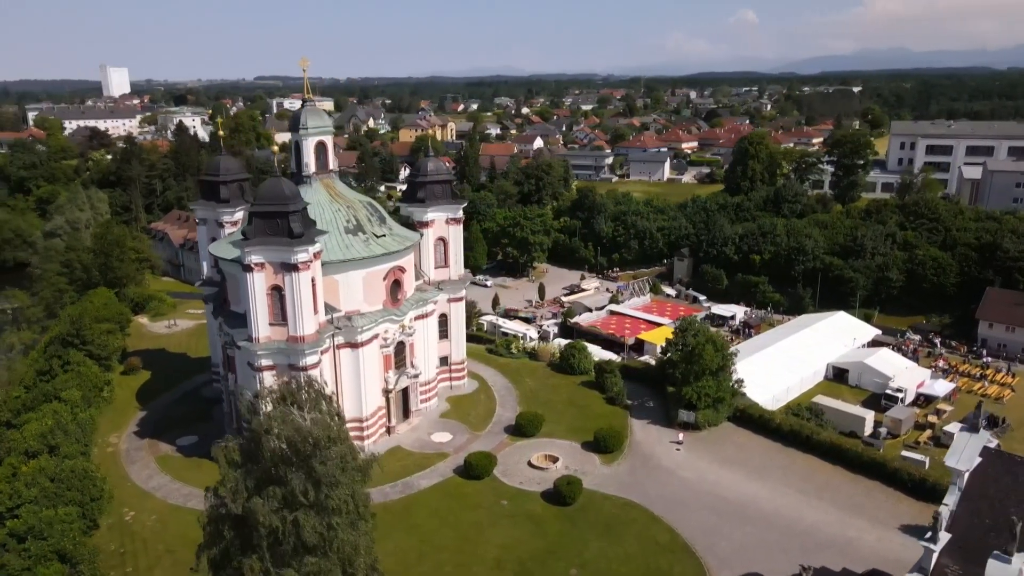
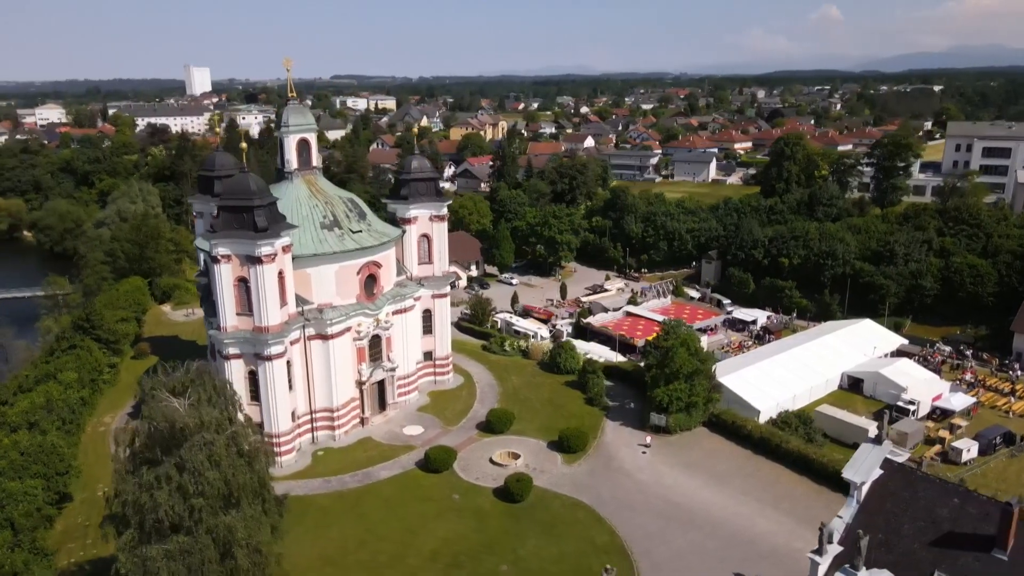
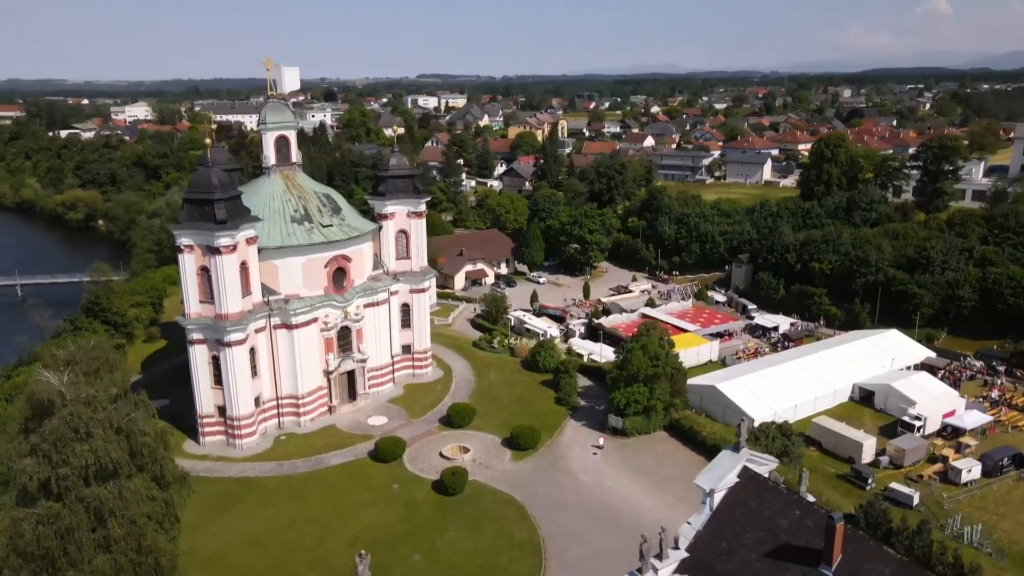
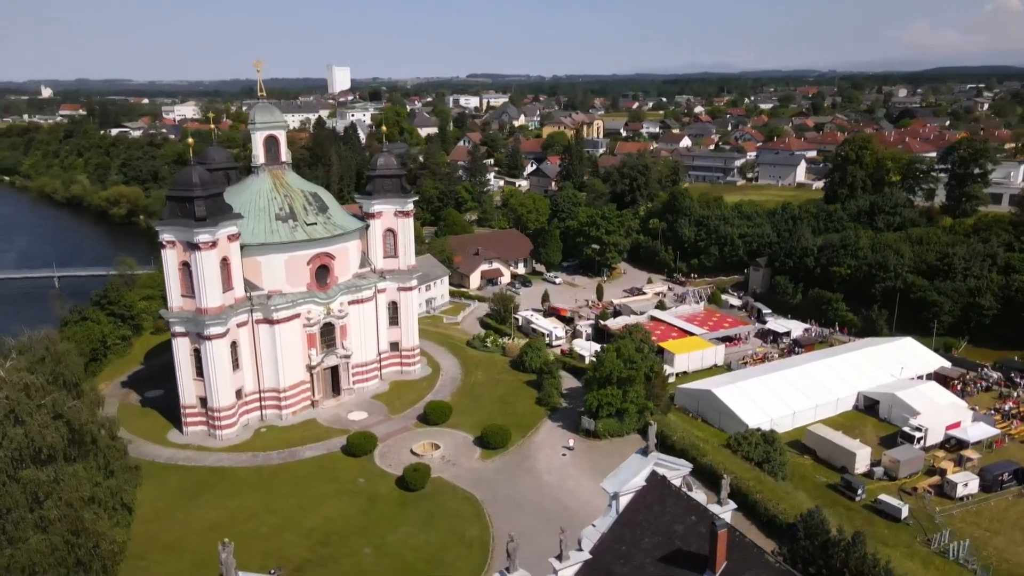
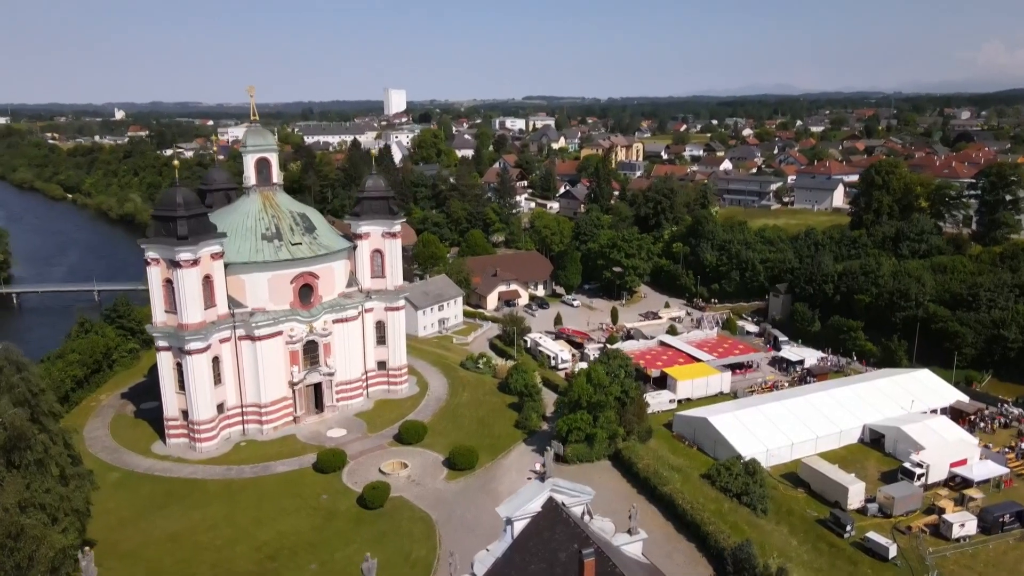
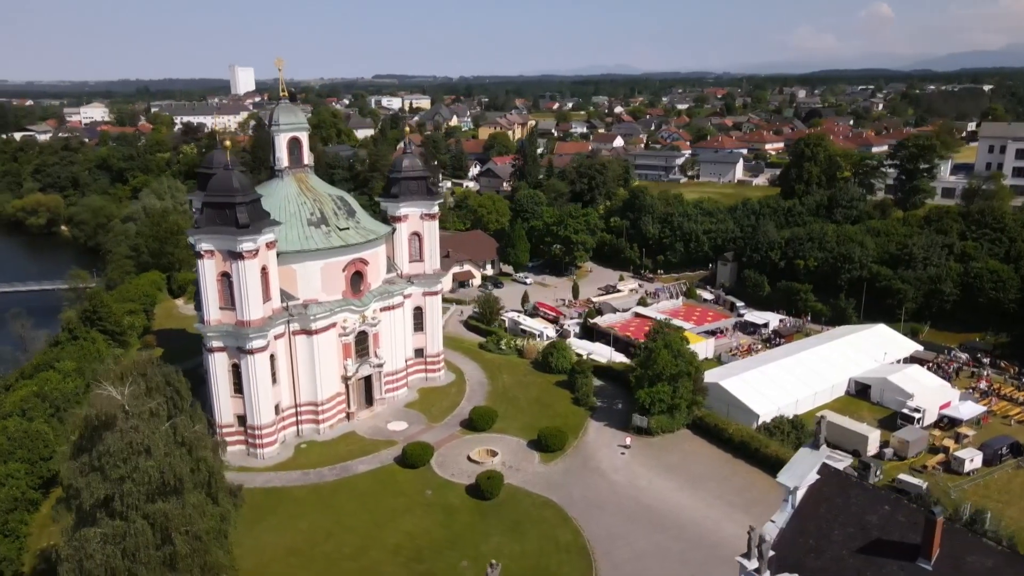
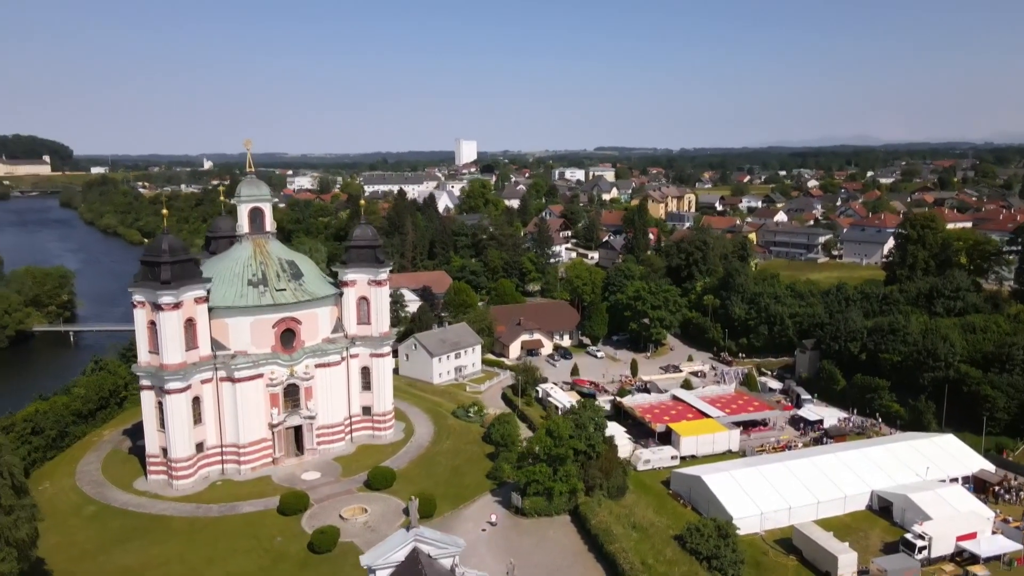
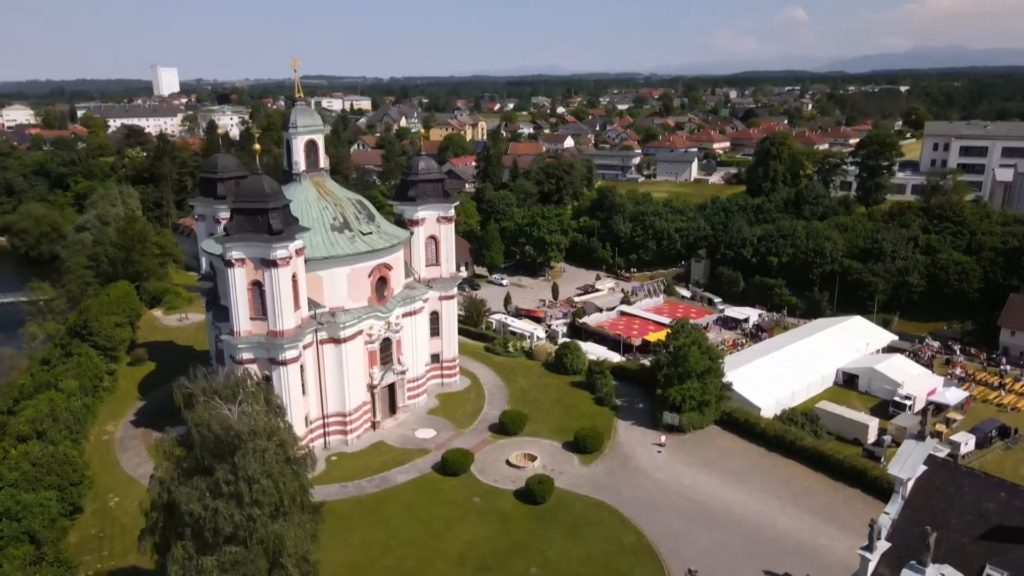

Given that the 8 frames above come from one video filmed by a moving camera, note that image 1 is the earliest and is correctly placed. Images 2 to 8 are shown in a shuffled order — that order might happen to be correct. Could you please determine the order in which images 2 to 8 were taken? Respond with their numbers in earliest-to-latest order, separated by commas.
8, 2, 6, 3, 4, 5, 7
